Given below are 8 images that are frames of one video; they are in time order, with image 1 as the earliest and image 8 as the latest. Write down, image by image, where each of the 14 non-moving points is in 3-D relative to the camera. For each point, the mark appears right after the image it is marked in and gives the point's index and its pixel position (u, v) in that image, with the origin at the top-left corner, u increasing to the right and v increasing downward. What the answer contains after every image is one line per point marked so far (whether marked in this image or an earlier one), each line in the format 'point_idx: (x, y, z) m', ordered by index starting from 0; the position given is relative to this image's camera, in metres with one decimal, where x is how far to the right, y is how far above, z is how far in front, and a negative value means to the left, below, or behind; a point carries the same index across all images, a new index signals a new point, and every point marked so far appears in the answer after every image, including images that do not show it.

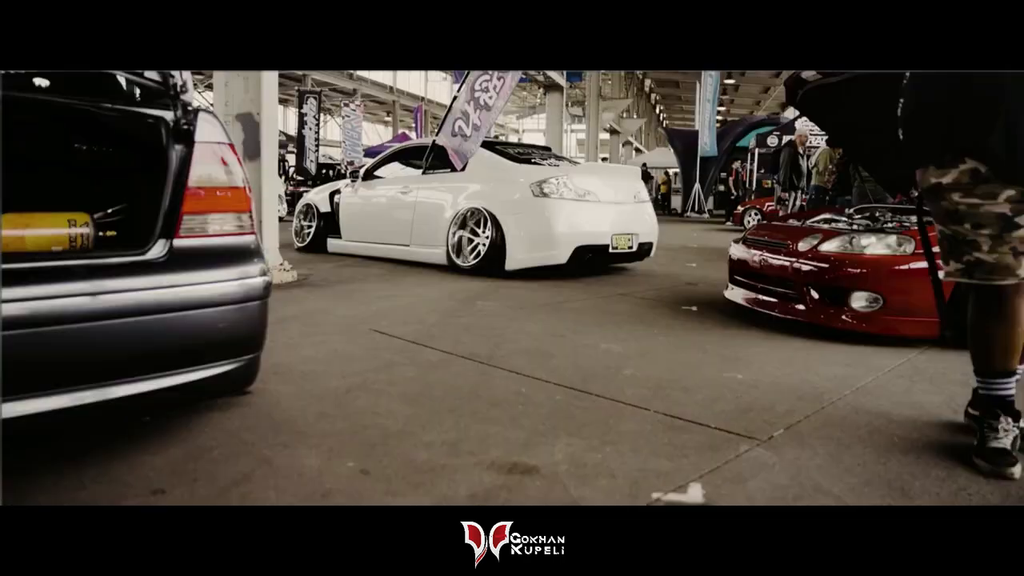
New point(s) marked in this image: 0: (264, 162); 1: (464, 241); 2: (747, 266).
0: (-1.8, +0.9, +4.5) m
1: (-0.4, +0.4, +5.7) m
2: (+1.5, +0.1, +4.0) m
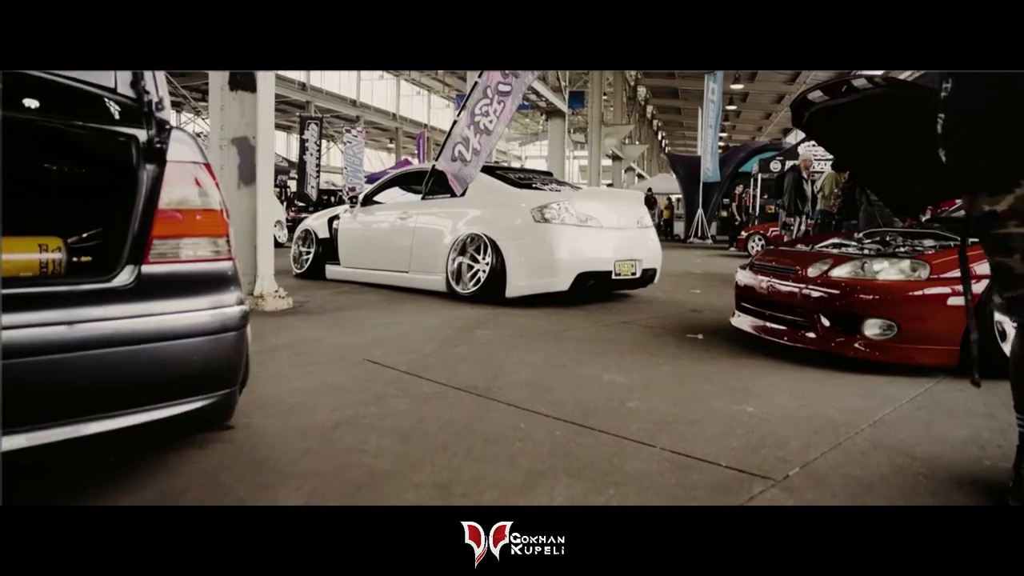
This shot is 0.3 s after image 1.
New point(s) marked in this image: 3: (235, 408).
0: (-1.8, +0.7, +4.4) m
1: (-0.4, +0.2, +5.6) m
2: (+1.5, 0.0, +3.9) m
3: (-0.8, -0.3, +1.8) m
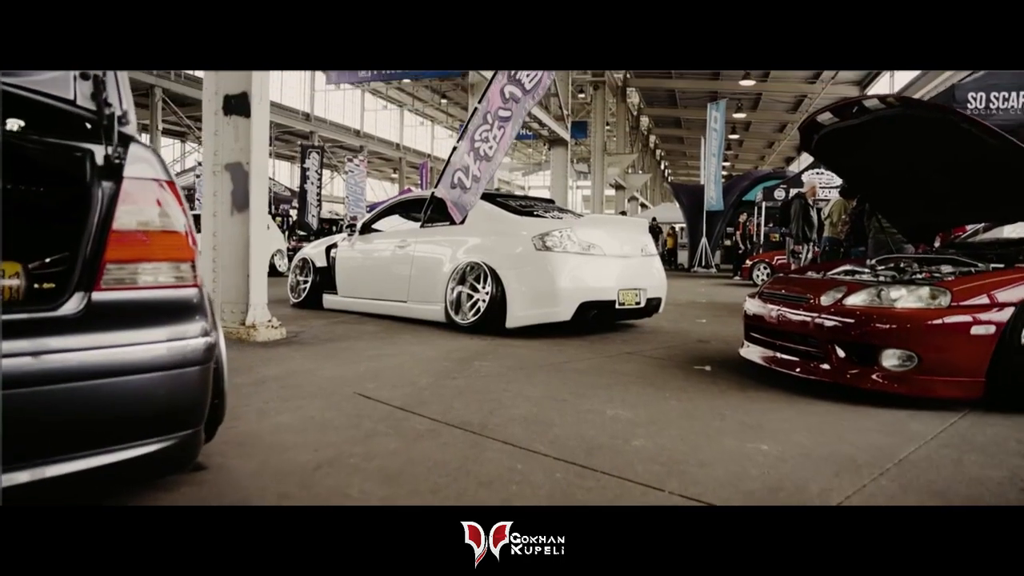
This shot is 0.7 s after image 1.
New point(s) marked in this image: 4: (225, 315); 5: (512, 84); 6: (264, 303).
0: (-1.8, +0.5, +4.3) m
1: (-0.4, -0.1, +5.4) m
2: (+1.5, -0.2, +3.8) m
3: (-0.8, -0.4, +1.6) m
4: (-2.1, -0.2, +4.5) m
5: (0.0, +2.0, +5.8) m
6: (-1.8, -0.1, +4.5) m
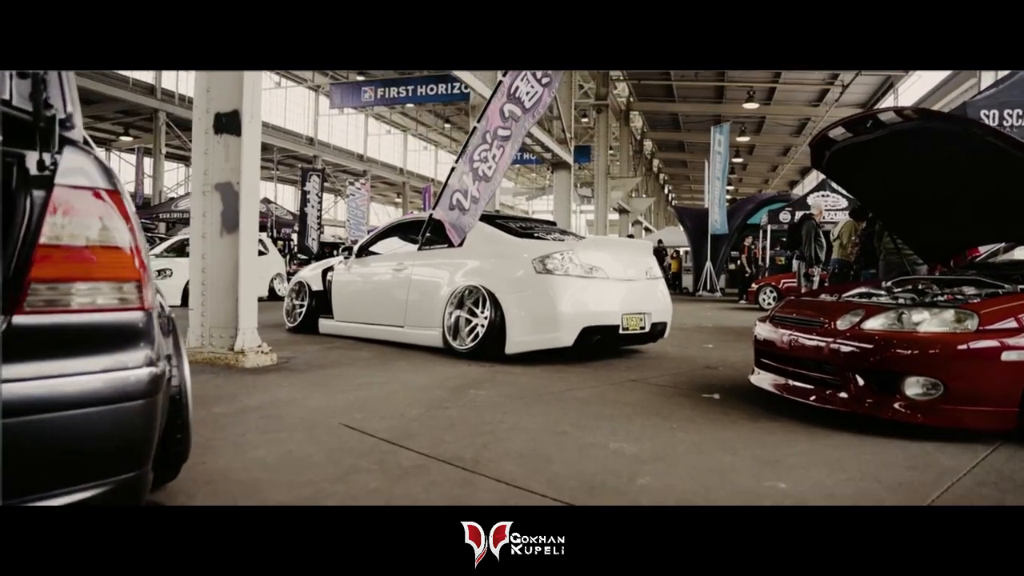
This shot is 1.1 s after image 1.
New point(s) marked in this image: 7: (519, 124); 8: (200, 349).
0: (-1.8, +0.4, +4.2) m
1: (-0.4, -0.3, +5.2) m
2: (+1.5, -0.3, +3.6) m
3: (-0.8, -0.5, +1.5) m
4: (-2.1, -0.4, +4.3) m
5: (0.0, +1.8, +5.7) m
6: (-1.8, -0.3, +4.3) m
7: (0.0, +1.6, +5.9) m
8: (-2.2, -0.4, +4.3) m
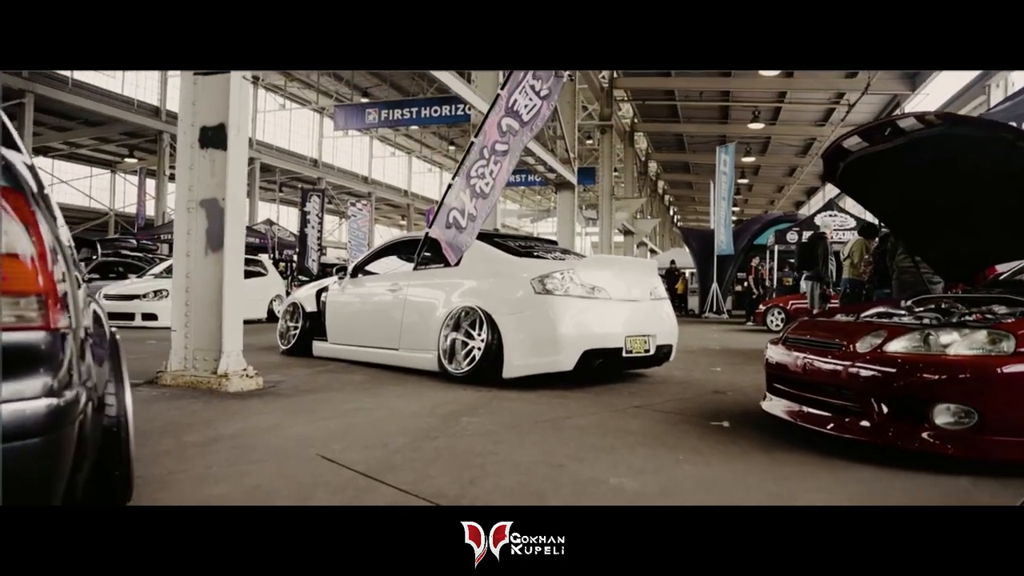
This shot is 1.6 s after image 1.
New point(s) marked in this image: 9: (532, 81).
0: (-1.8, +0.2, +4.0) m
1: (-0.4, -0.5, +5.0) m
2: (+1.5, -0.5, +3.3) m
3: (-0.9, -0.5, +1.2) m
4: (-2.1, -0.5, +4.1) m
5: (0.0, +1.6, +5.6) m
6: (-1.8, -0.4, +4.1) m
7: (0.0, +1.4, +5.8) m
8: (-2.2, -0.6, +4.1) m
9: (+0.1, +2.0, +5.8) m
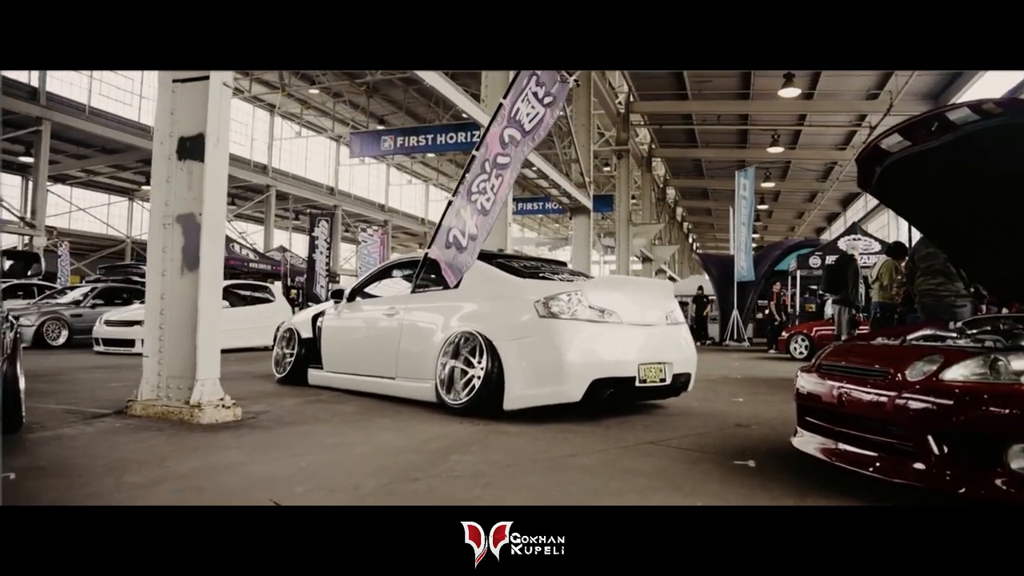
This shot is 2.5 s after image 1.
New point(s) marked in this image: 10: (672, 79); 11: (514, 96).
0: (-1.8, +0.1, +3.7) m
1: (-0.4, -0.6, +4.7) m
2: (+1.5, -0.5, +2.9) m
3: (-1.0, -0.5, +0.9) m
4: (-2.1, -0.6, +3.8) m
5: (0.0, +1.4, +5.3) m
6: (-1.8, -0.6, +3.8) m
7: (+0.1, +1.2, +5.5) m
8: (-2.2, -0.7, +3.8) m
9: (+0.2, +1.8, +5.6) m
10: (+4.6, +5.9, +17.7) m
11: (0.0, +1.7, +5.4) m
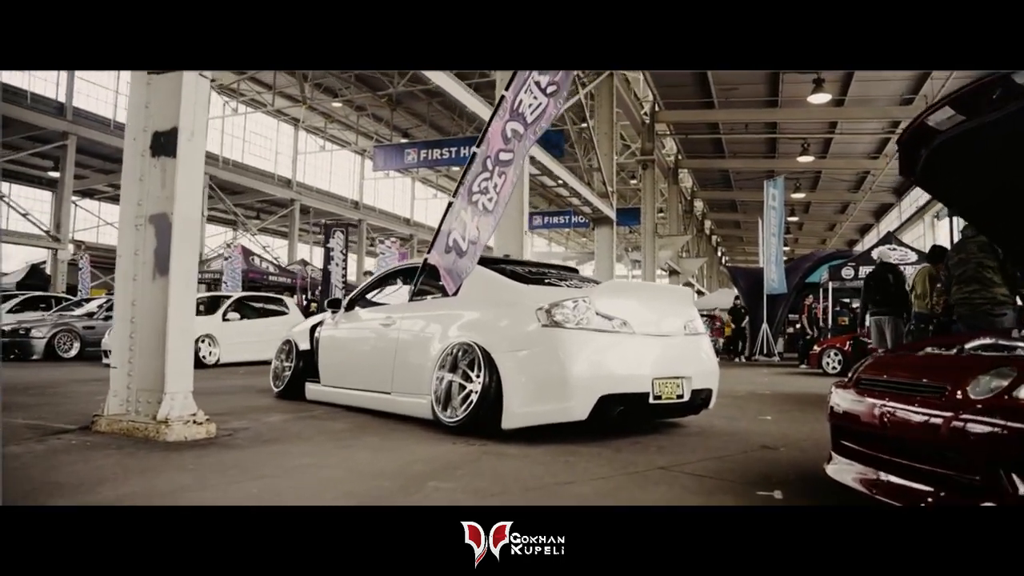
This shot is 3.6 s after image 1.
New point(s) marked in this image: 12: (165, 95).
0: (-1.9, +0.1, +3.4) m
1: (-0.4, -0.7, +4.3) m
2: (+1.4, -0.6, +2.5) m
3: (-1.1, -0.5, +0.6) m
4: (-2.1, -0.7, +3.5) m
5: (0.0, +1.3, +5.0) m
6: (-1.8, -0.6, +3.5) m
7: (+0.1, +1.2, +5.1) m
8: (-2.2, -0.7, +3.5) m
9: (+0.3, +1.7, +5.2) m
10: (+5.2, +5.6, +17.2) m
11: (+0.1, +1.6, +5.1) m
12: (-2.0, +1.1, +3.5) m
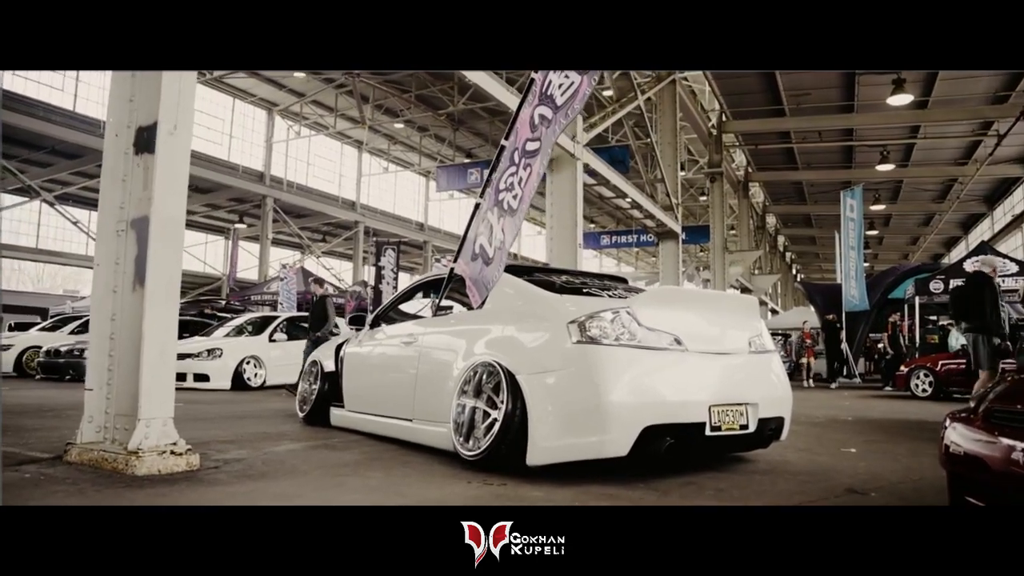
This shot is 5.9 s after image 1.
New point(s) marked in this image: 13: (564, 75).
0: (-1.8, 0.0, +3.0) m
1: (-0.2, -0.7, +3.7) m
2: (+1.4, -0.5, +1.7) m
3: (-1.3, -0.4, +0.1) m
4: (-2.0, -0.7, +3.1) m
5: (+0.3, +1.2, +4.4) m
6: (-1.7, -0.7, +3.1) m
7: (+0.4, +1.1, +4.6) m
8: (-2.1, -0.8, +3.1) m
9: (+0.5, +1.6, +4.7) m
10: (+6.6, +5.2, +16.2) m
11: (+0.3, +1.5, +4.5) m
12: (-1.9, +1.0, +3.2) m
13: (+0.5, +1.4, +4.7) m
